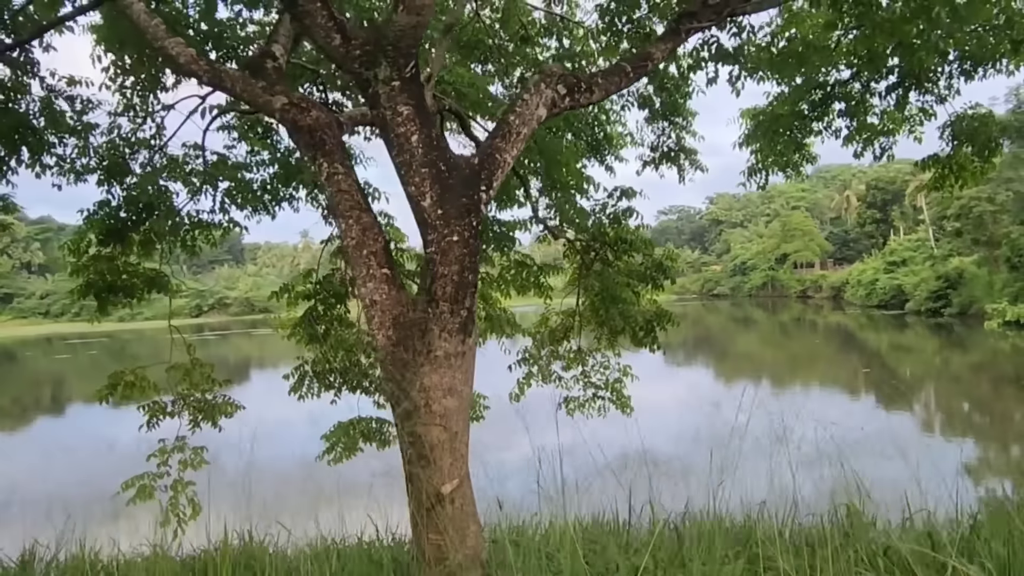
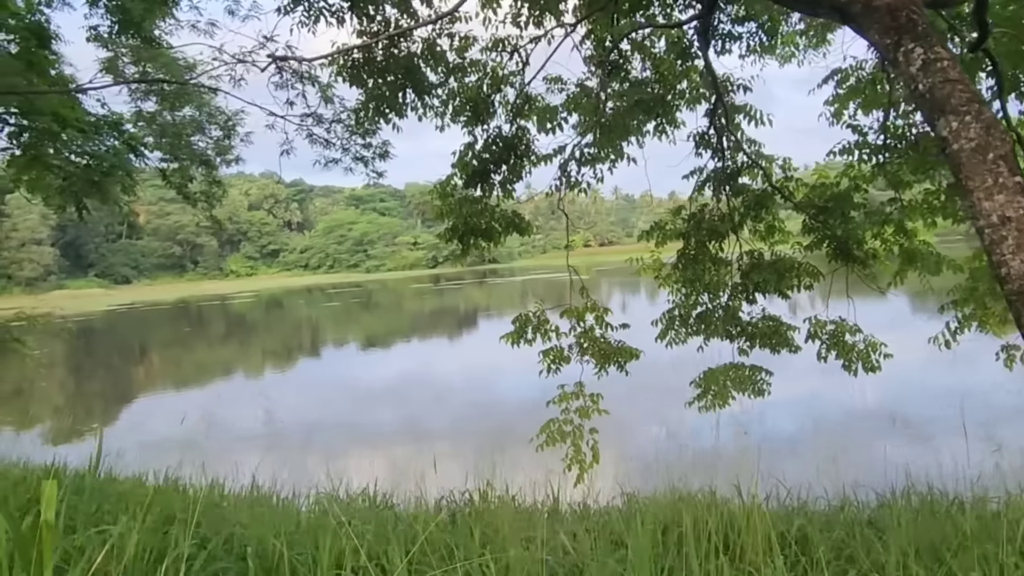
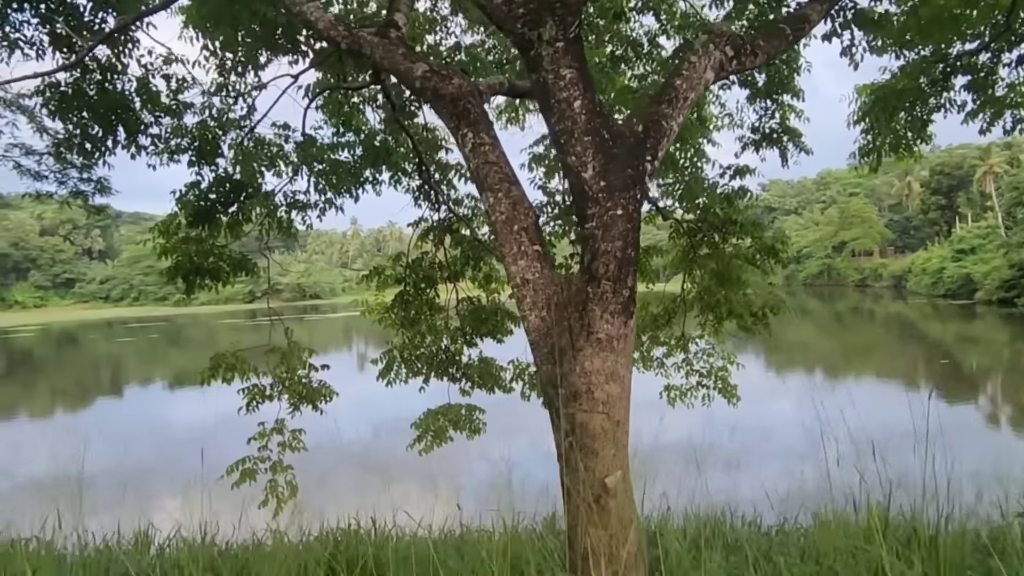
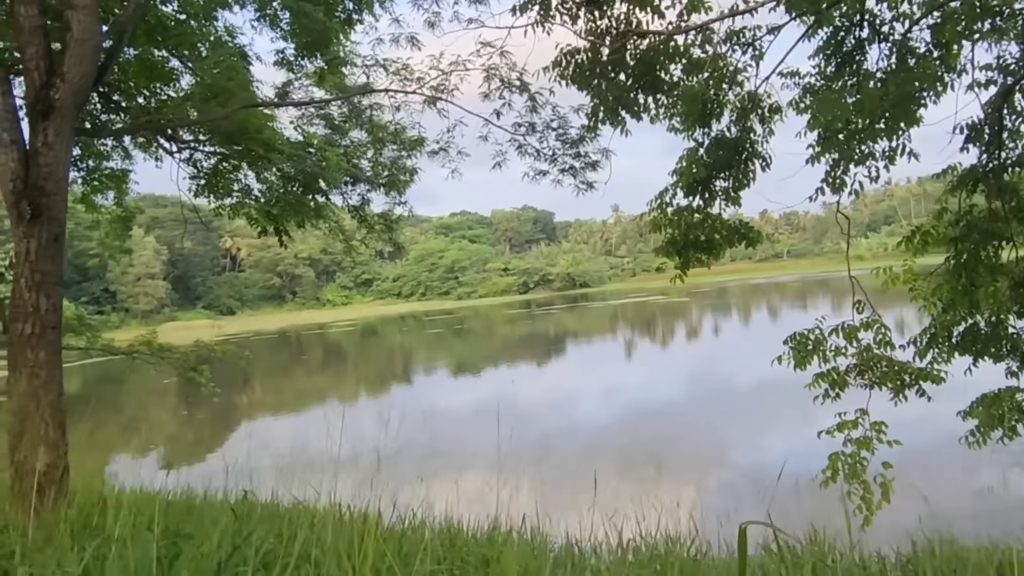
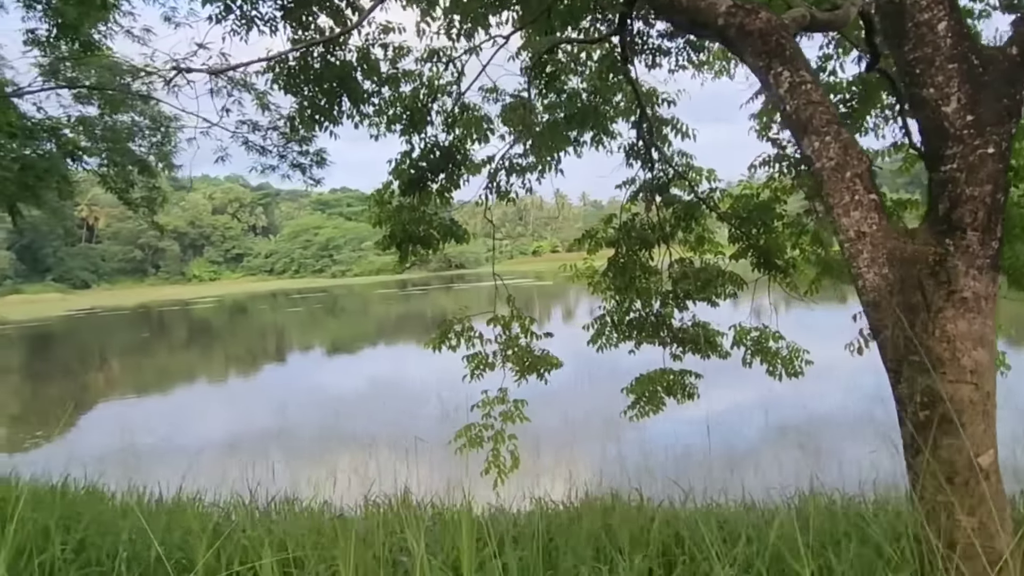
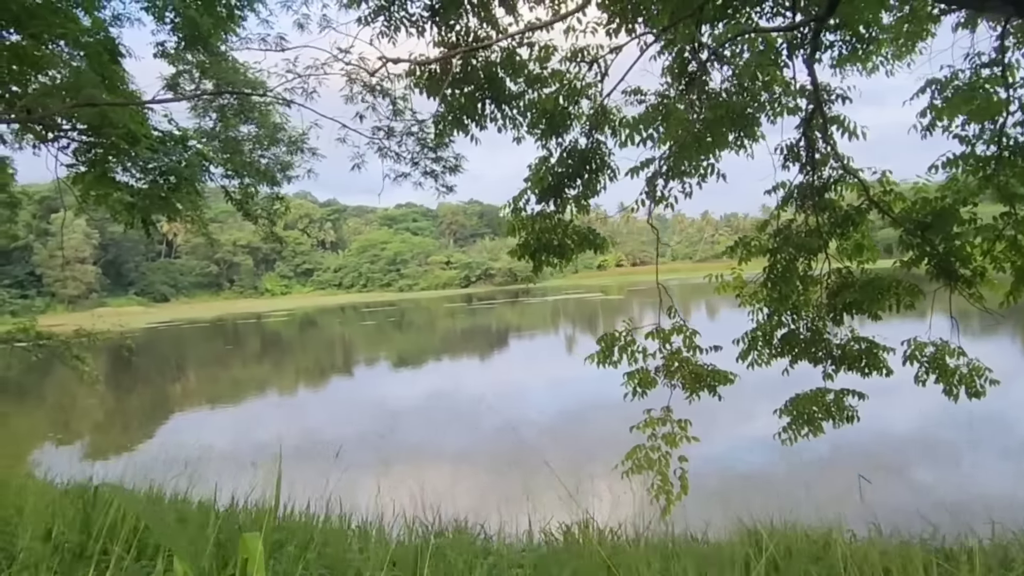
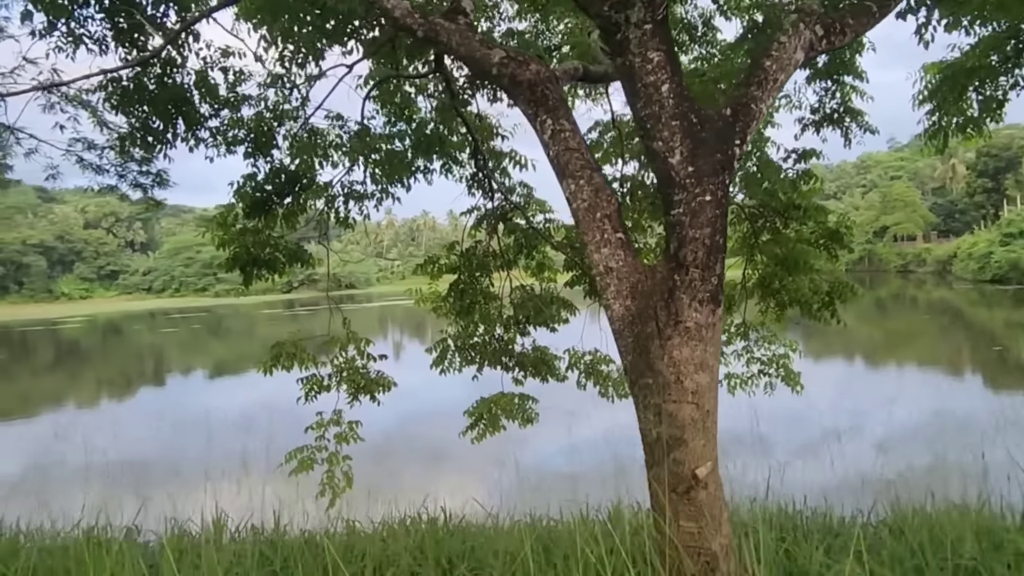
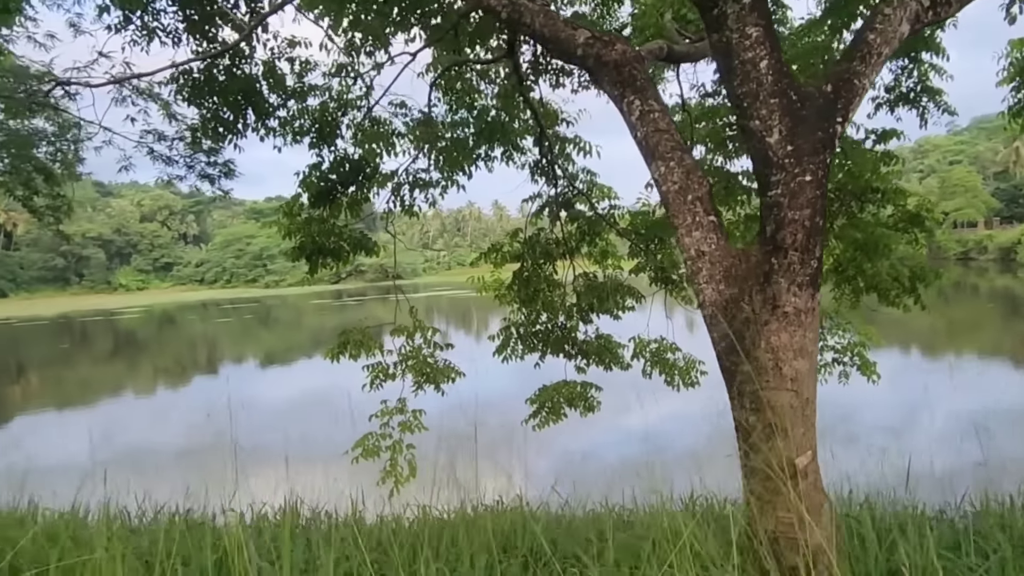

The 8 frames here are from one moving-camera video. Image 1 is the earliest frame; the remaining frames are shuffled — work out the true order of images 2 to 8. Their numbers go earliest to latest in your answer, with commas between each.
3, 7, 8, 5, 2, 6, 4
